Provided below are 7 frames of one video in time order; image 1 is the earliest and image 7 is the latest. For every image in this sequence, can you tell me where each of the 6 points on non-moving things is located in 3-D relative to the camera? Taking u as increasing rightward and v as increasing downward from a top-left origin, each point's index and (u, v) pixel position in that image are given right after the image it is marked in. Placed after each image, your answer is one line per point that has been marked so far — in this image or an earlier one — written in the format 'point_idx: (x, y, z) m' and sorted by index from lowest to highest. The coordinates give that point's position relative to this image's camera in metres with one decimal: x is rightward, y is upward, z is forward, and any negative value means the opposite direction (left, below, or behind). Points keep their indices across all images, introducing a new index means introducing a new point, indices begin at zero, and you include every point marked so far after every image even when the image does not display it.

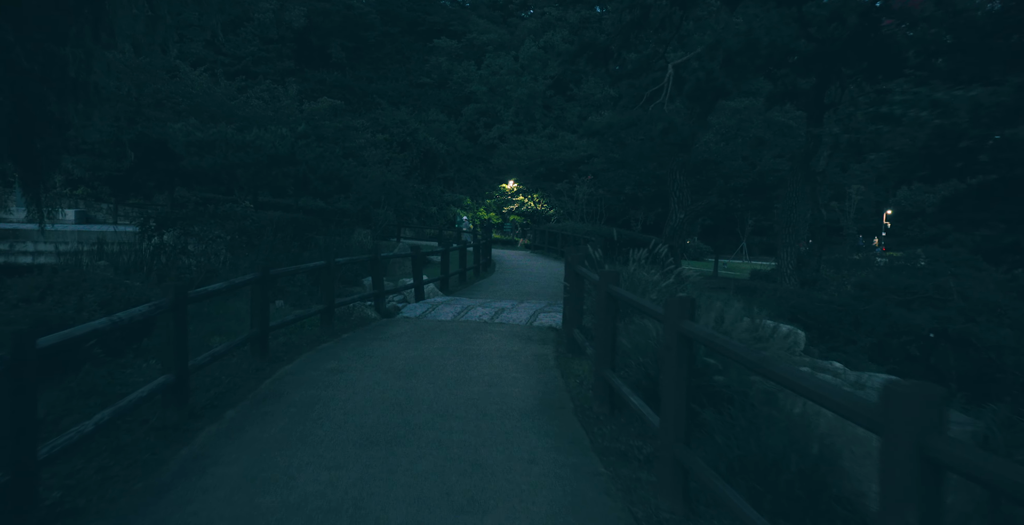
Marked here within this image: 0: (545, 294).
0: (+0.7, -0.7, +12.2) m
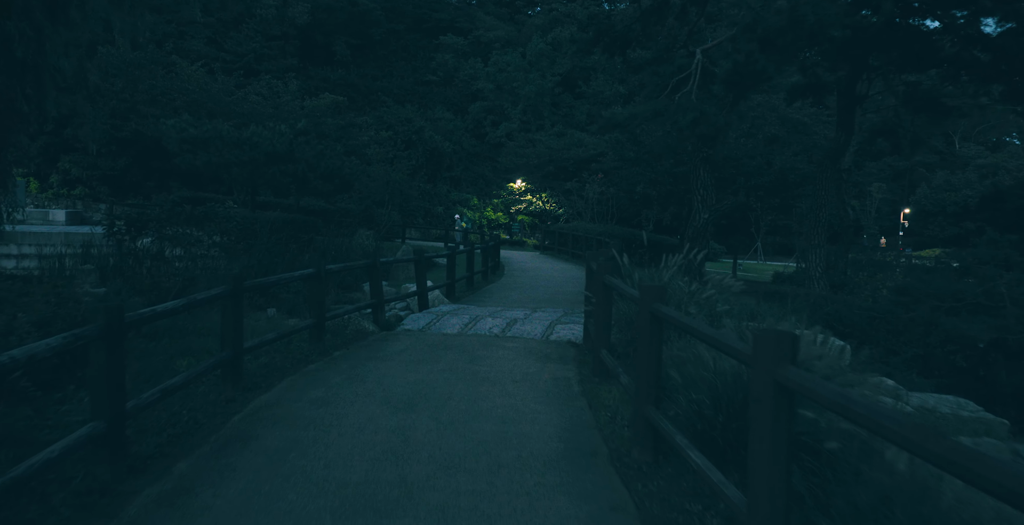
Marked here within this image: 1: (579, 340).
0: (+0.9, -0.8, +11.3) m
1: (+0.9, -1.0, +7.5) m
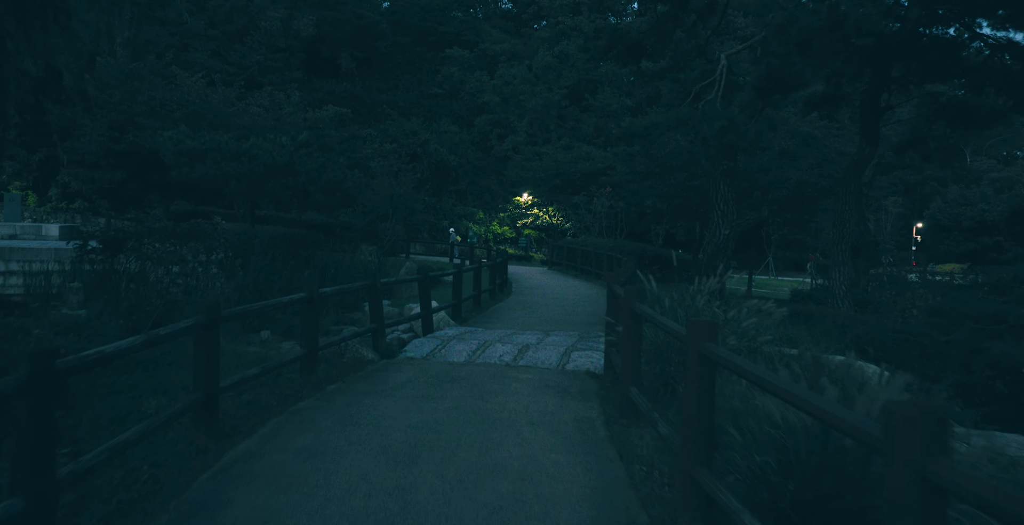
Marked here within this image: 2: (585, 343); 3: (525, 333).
0: (+1.1, -1.1, +10.6) m
1: (+1.0, -1.3, +6.8) m
2: (+1.0, -1.2, +8.1) m
3: (+0.2, -1.1, +9.0) m
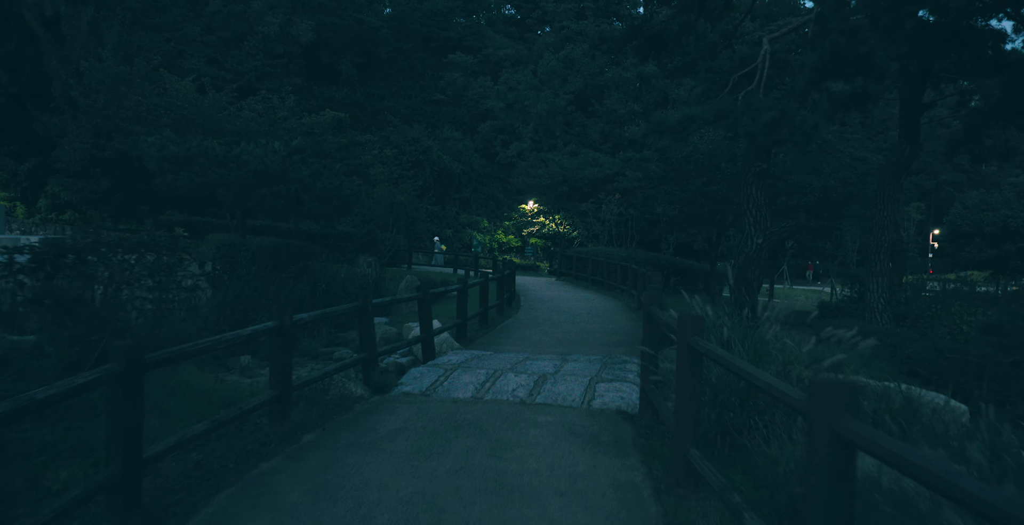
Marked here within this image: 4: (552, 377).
0: (+1.3, -1.4, +9.4) m
1: (+1.2, -1.5, +5.6) m
2: (+1.2, -1.3, +7.0) m
3: (+0.4, -1.3, +7.8) m
4: (+0.5, -1.4, +6.7) m
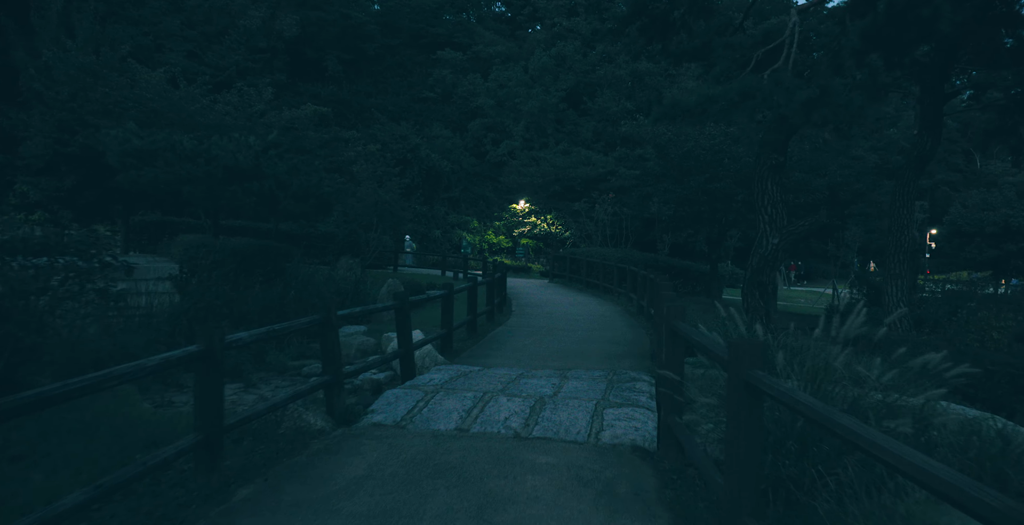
0: (+1.2, -1.4, +8.4) m
1: (+1.1, -1.5, +4.6) m
2: (+1.1, -1.4, +6.0) m
3: (+0.3, -1.4, +6.8) m
4: (+0.4, -1.4, +5.7) m
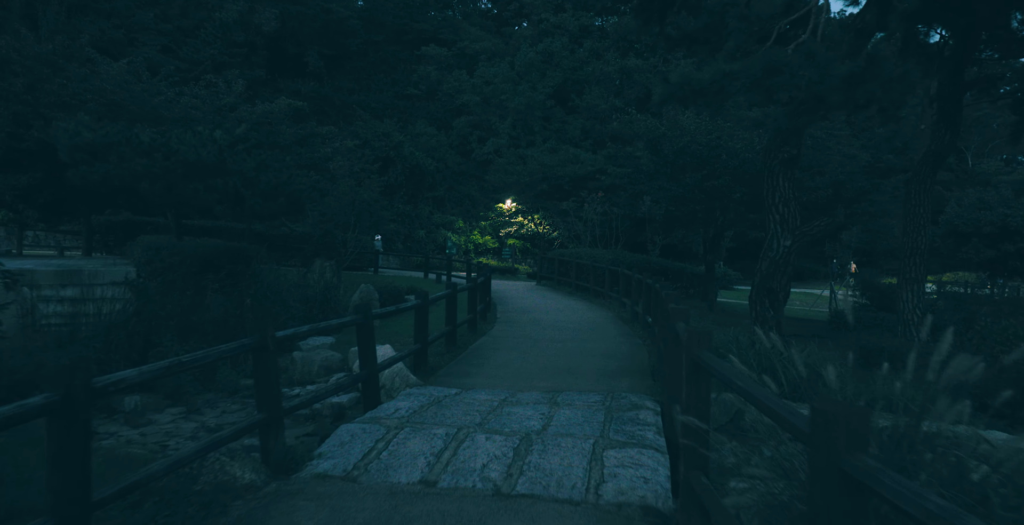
0: (+0.9, -1.5, +7.5) m
1: (+1.0, -1.6, +3.7) m
2: (+1.0, -1.5, +5.0) m
3: (+0.1, -1.4, +5.8) m
4: (+0.2, -1.5, +4.7) m
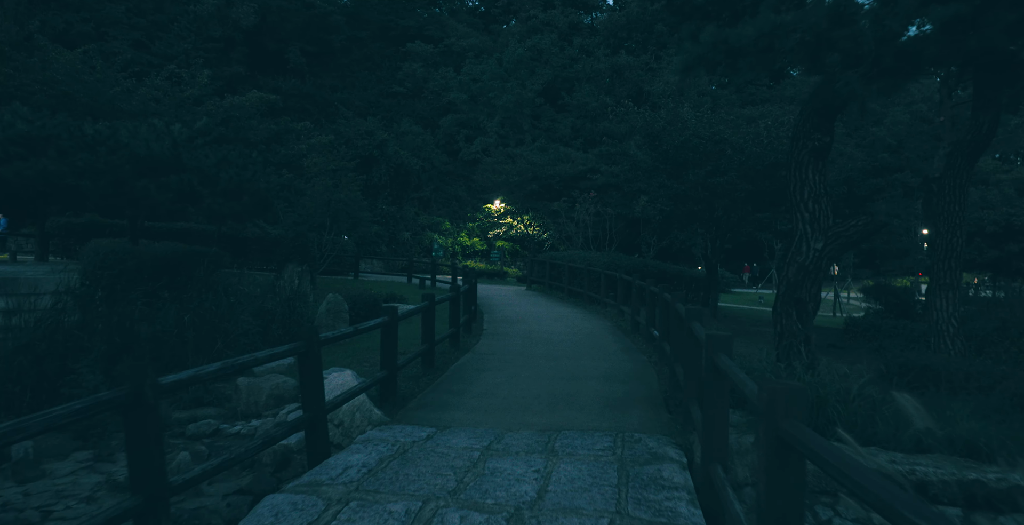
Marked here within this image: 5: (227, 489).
0: (+0.8, -1.6, +6.2) m
1: (+0.9, -1.6, +2.4) m
2: (+0.9, -1.5, +3.7) m
3: (0.0, -1.5, +4.6) m
4: (+0.1, -1.5, +3.5) m
5: (-2.5, -2.0, +4.9) m
